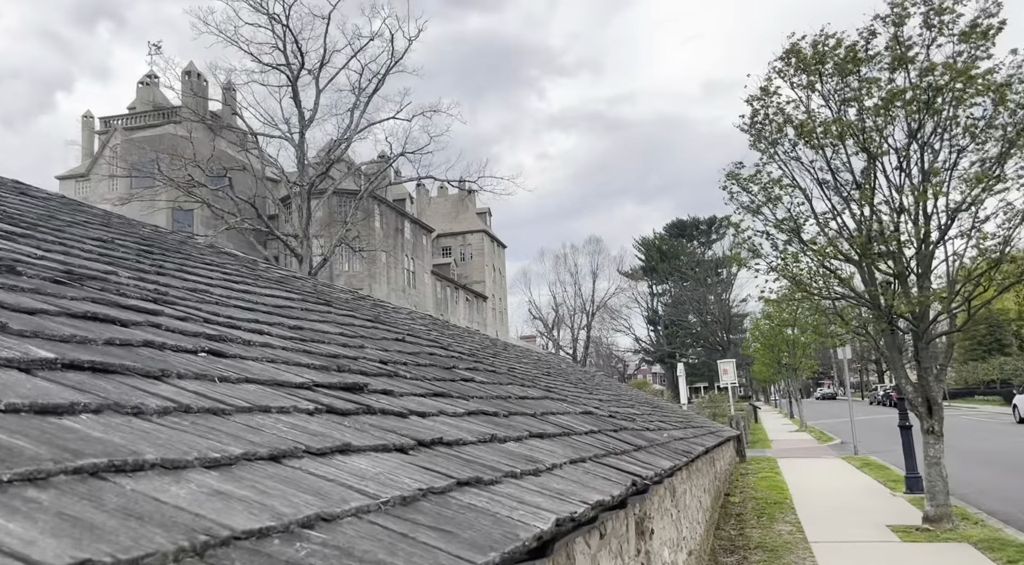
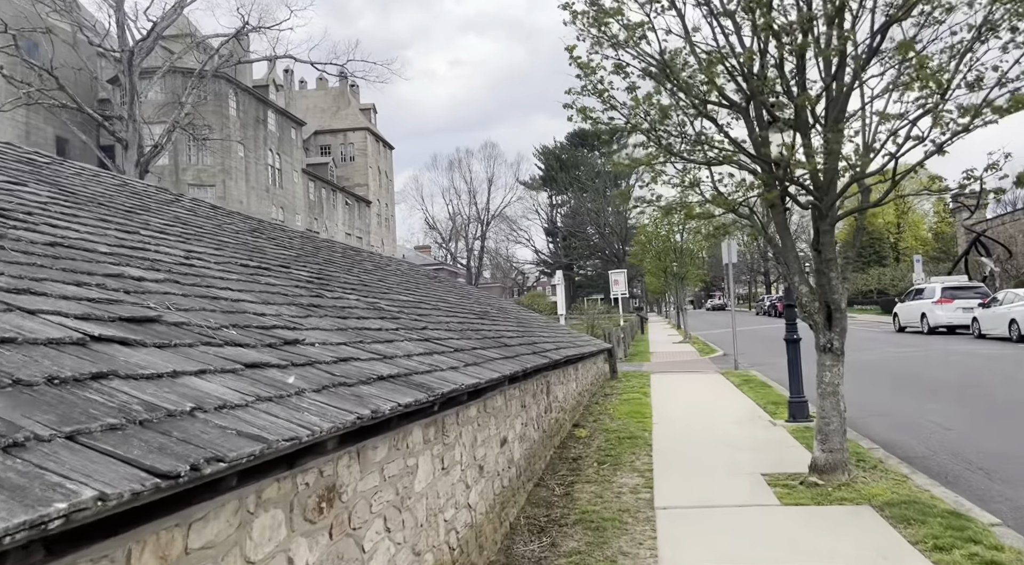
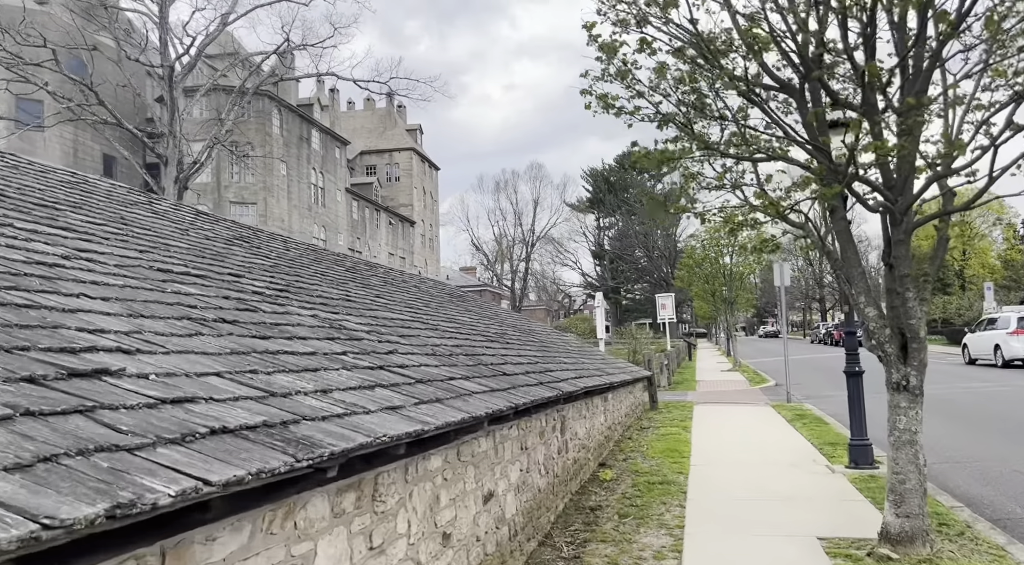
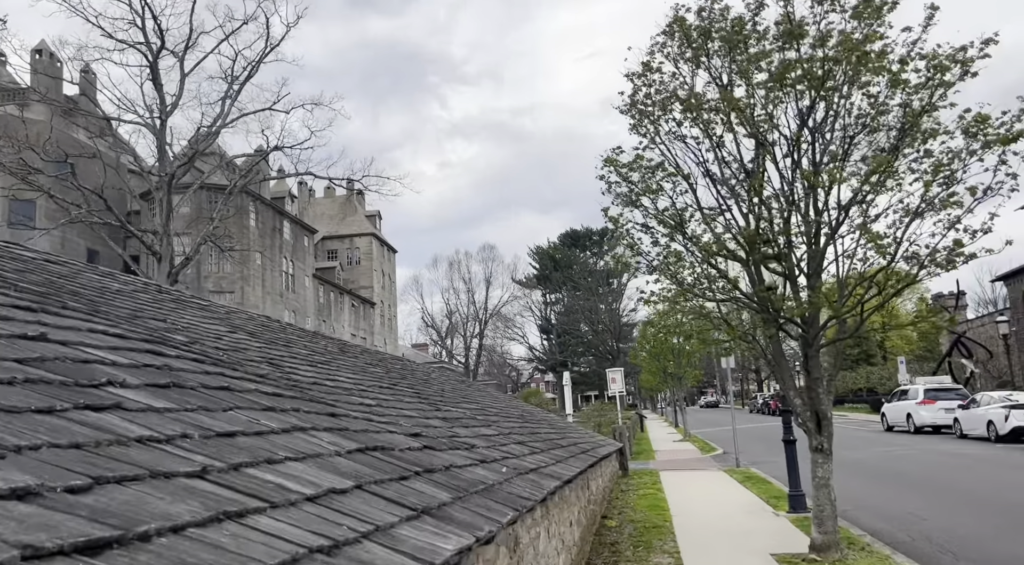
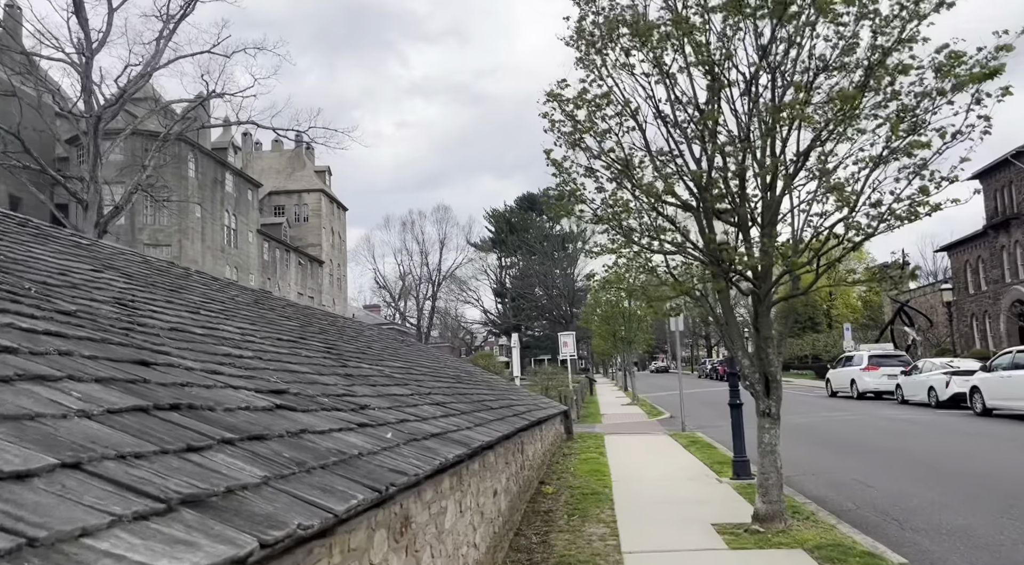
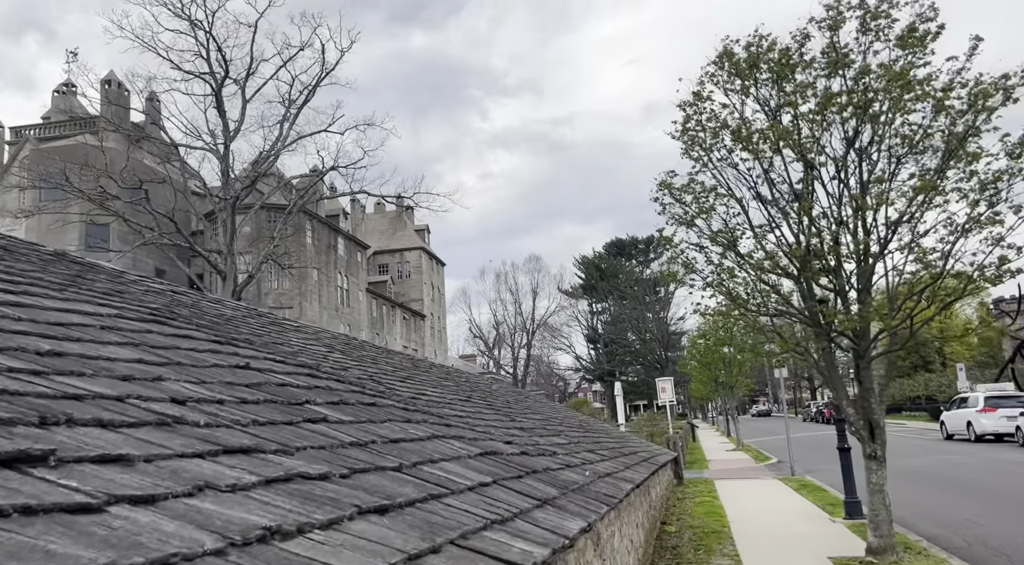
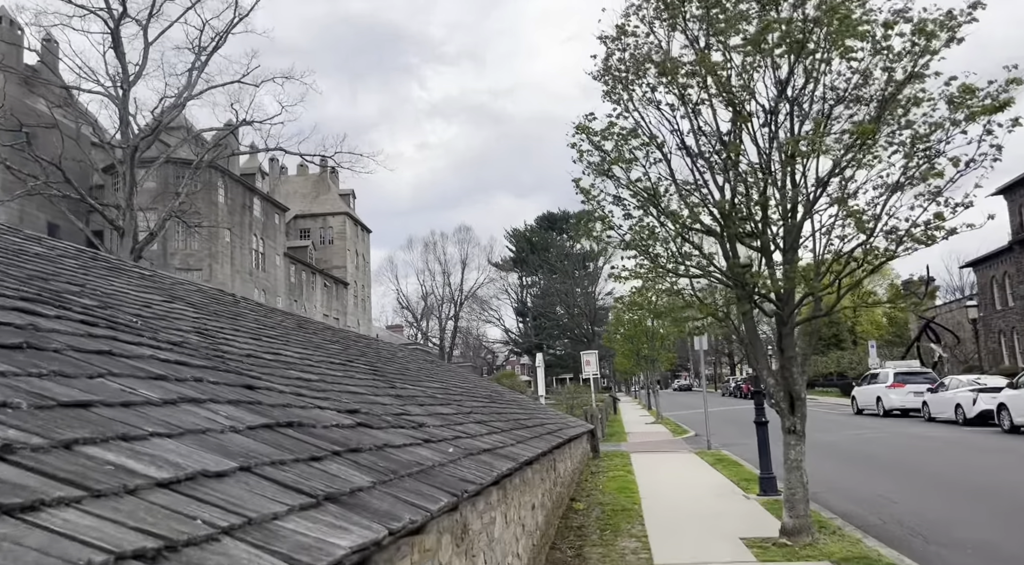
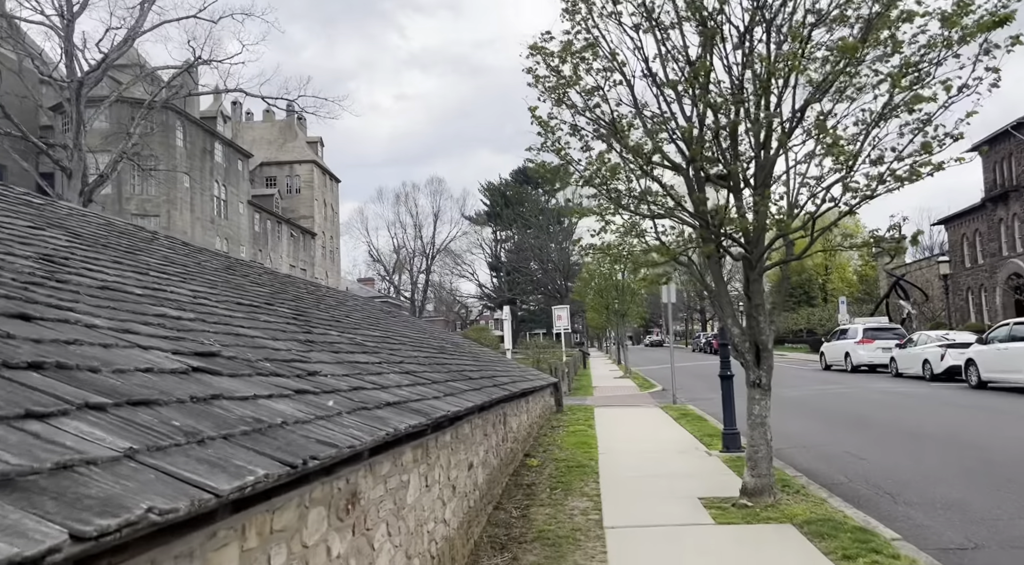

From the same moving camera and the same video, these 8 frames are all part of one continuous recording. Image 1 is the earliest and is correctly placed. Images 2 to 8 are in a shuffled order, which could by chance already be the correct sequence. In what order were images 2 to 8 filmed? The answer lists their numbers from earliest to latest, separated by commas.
6, 4, 7, 5, 8, 2, 3
